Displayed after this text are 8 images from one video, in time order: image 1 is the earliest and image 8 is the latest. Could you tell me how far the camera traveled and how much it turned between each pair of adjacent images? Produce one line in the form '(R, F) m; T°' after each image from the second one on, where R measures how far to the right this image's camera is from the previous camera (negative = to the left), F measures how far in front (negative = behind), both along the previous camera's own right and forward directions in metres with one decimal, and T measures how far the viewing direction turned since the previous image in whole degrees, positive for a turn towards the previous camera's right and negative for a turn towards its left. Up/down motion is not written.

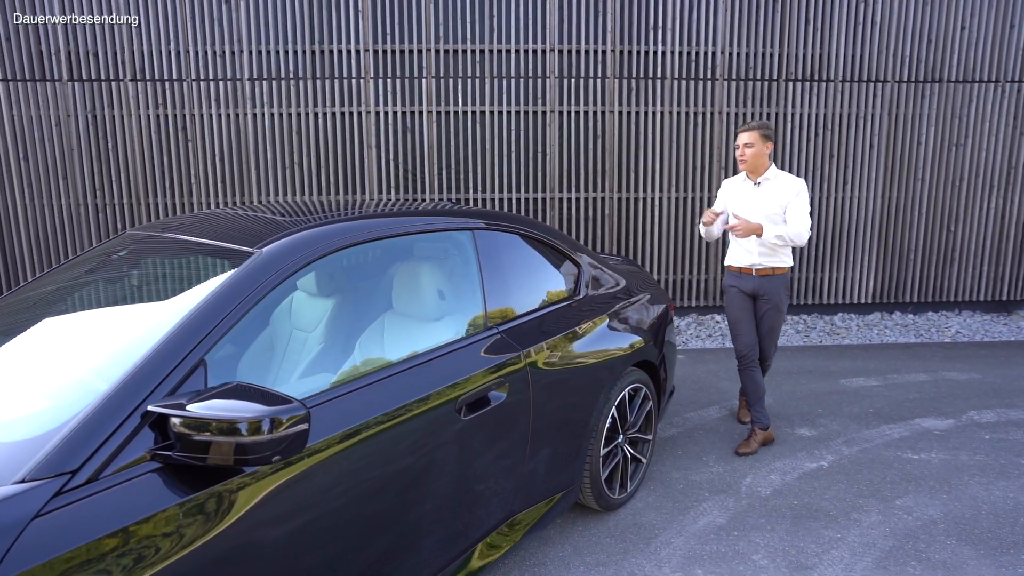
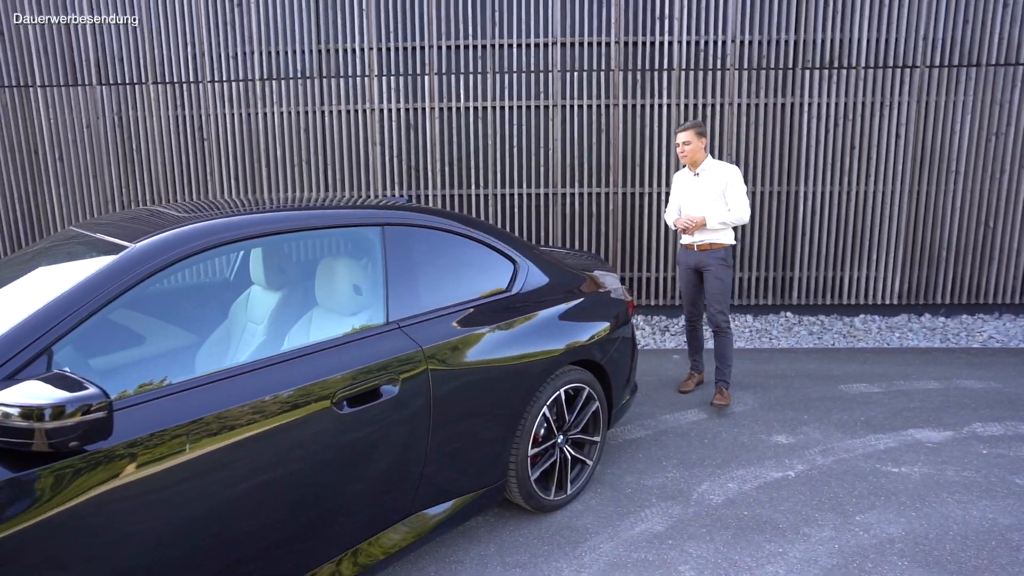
(+0.6, +0.1) m; -5°
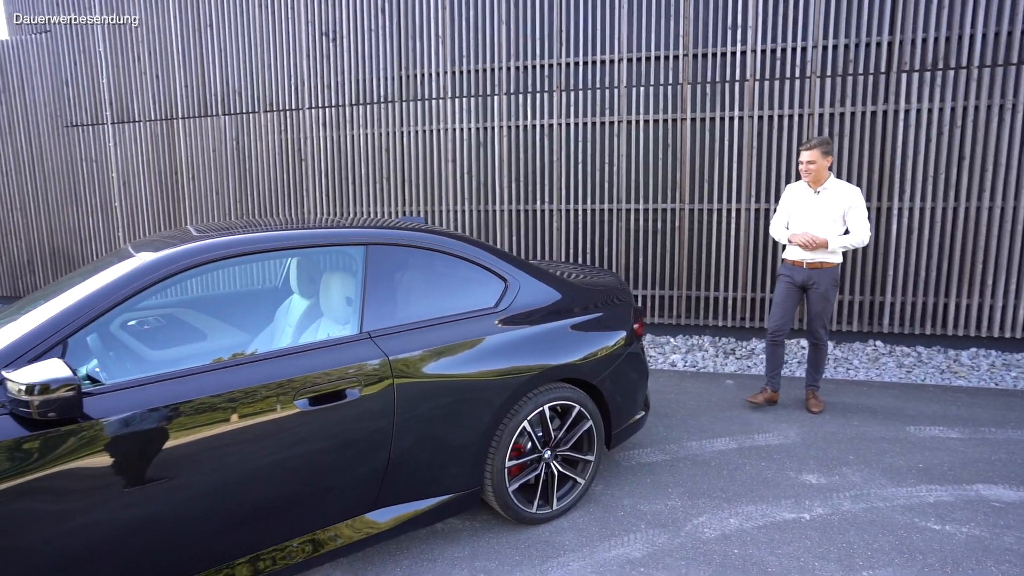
(+0.7, -0.1) m; -12°
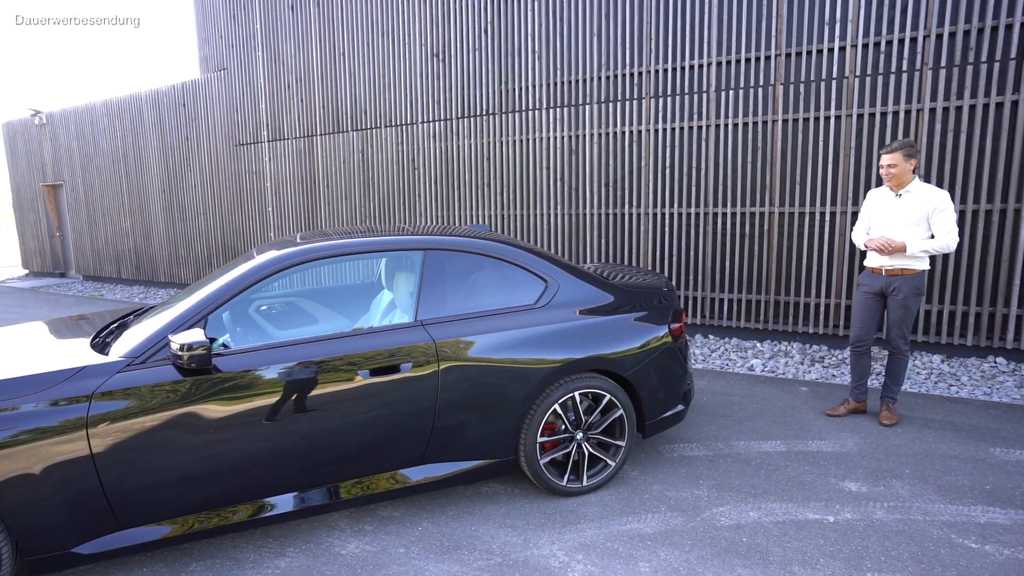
(+0.6, -0.4) m; -13°
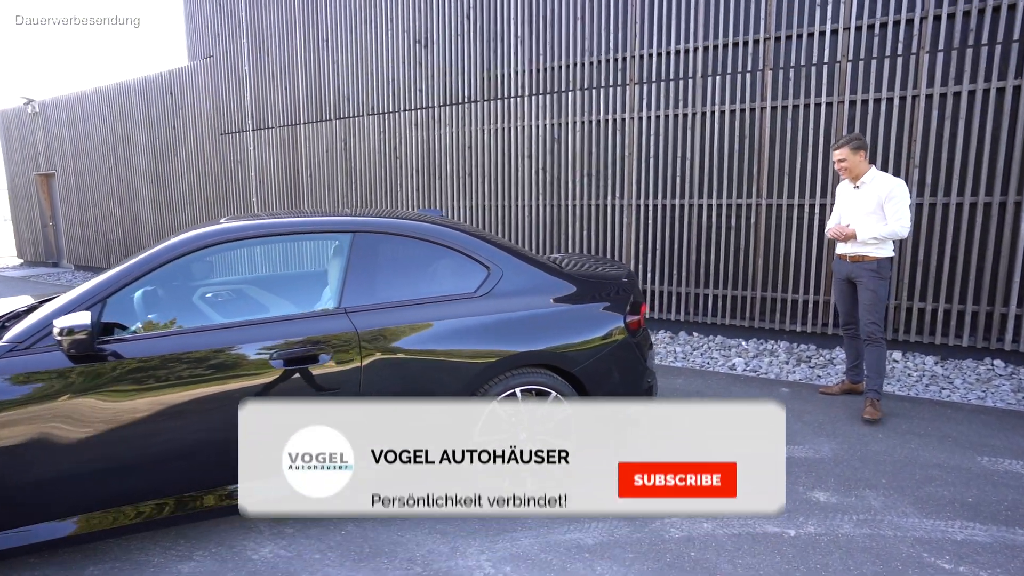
(+0.4, +0.3) m; -1°
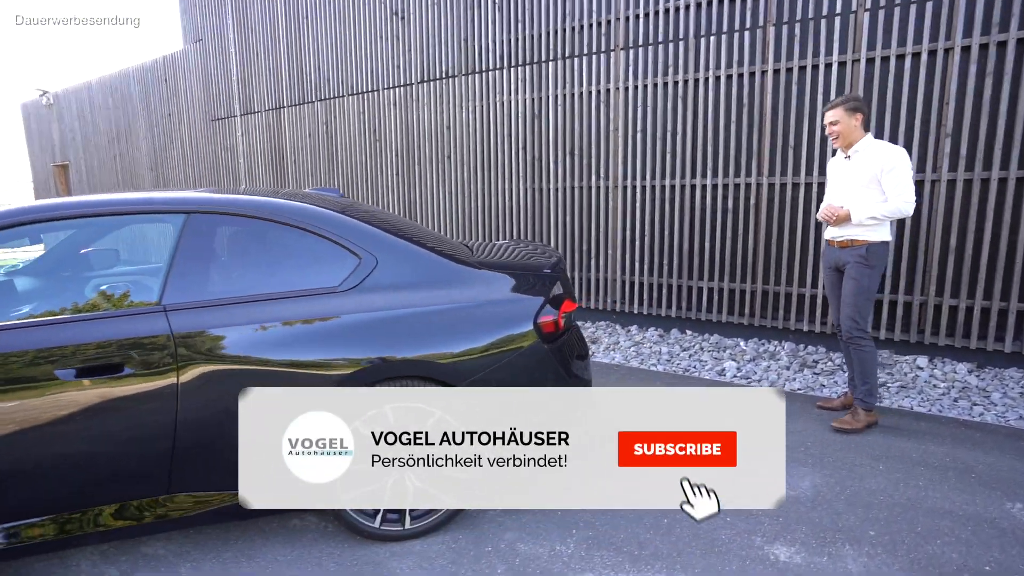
(+0.8, +0.7) m; -4°
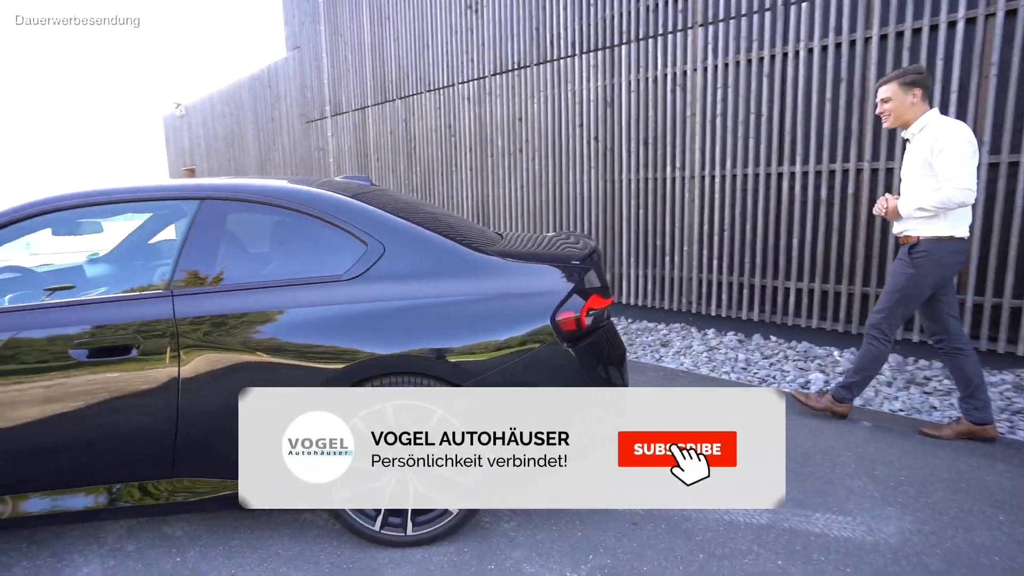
(+0.4, +0.3) m; -10°
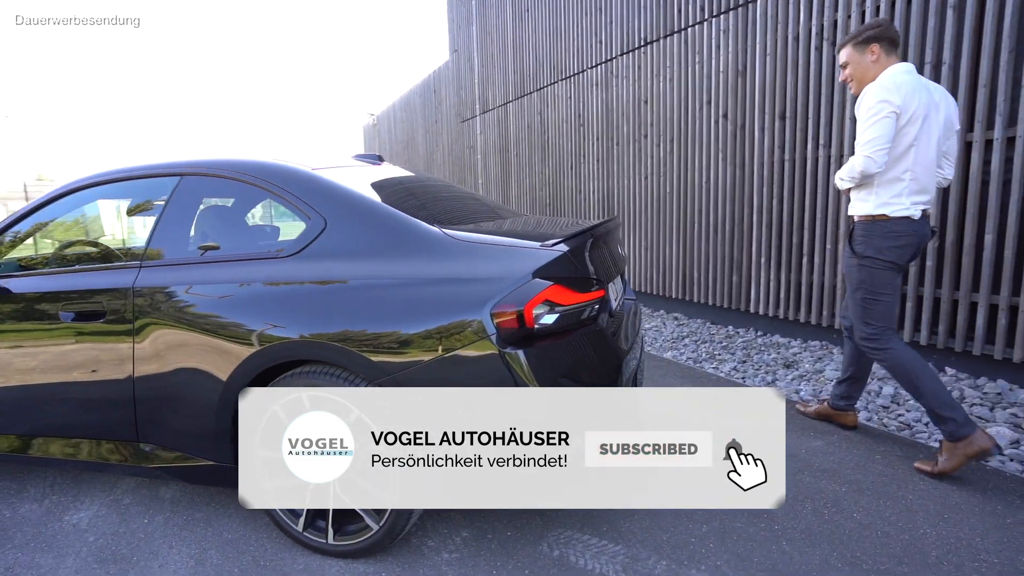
(+0.9, +0.6) m; -20°
